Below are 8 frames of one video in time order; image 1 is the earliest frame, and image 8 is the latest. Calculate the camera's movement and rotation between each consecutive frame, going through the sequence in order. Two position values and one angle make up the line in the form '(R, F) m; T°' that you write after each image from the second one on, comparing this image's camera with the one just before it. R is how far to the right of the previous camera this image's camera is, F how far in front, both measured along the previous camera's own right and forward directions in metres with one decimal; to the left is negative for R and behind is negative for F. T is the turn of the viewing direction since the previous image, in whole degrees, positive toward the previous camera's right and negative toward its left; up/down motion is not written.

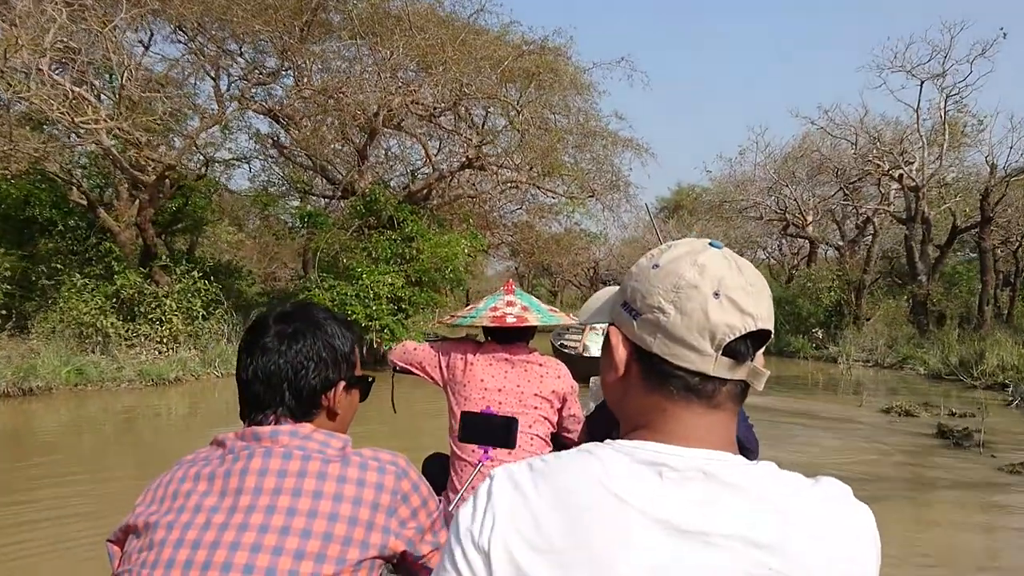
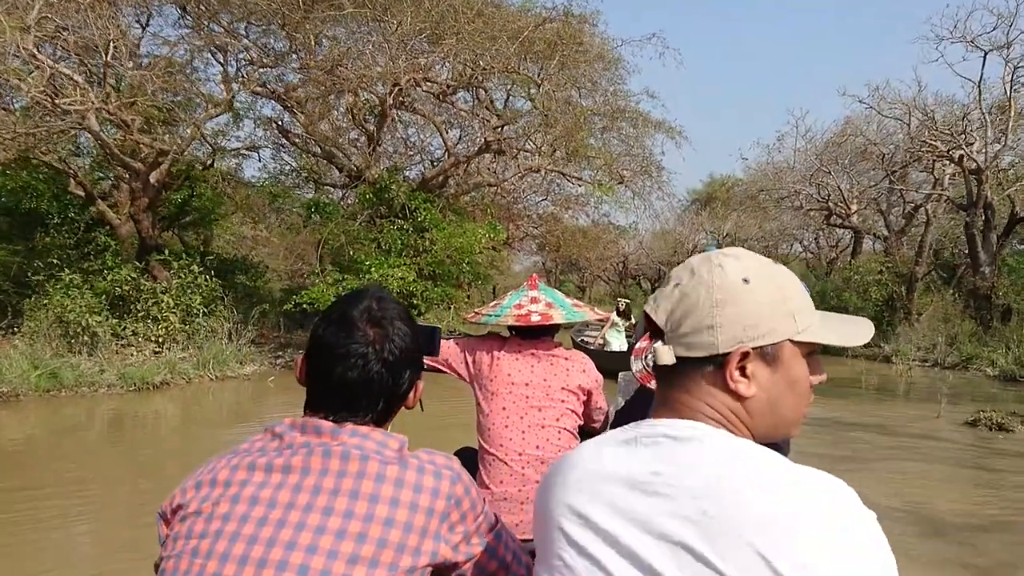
(+0.1, +1.0) m; -2°
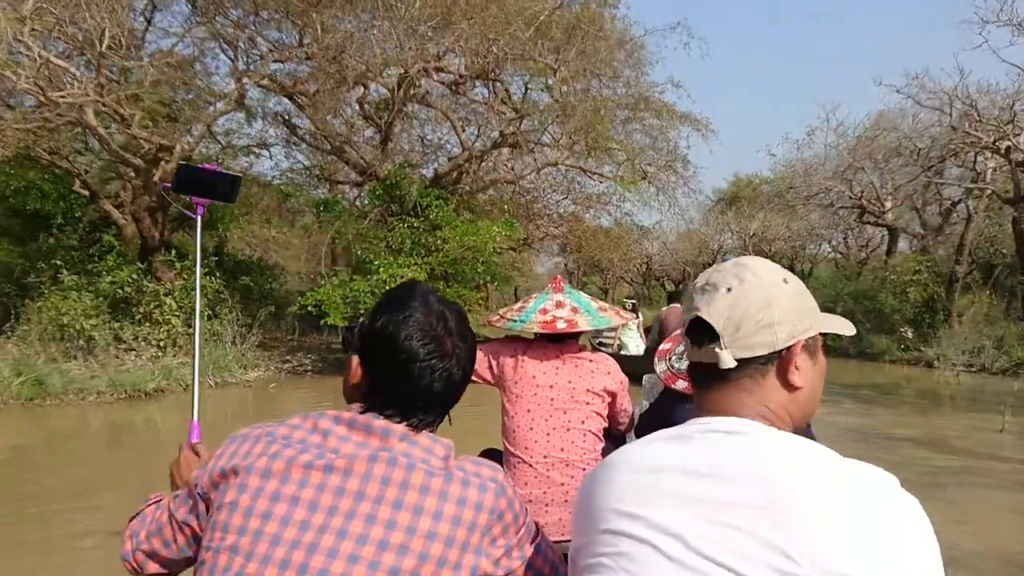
(+0.1, +0.6) m; -2°
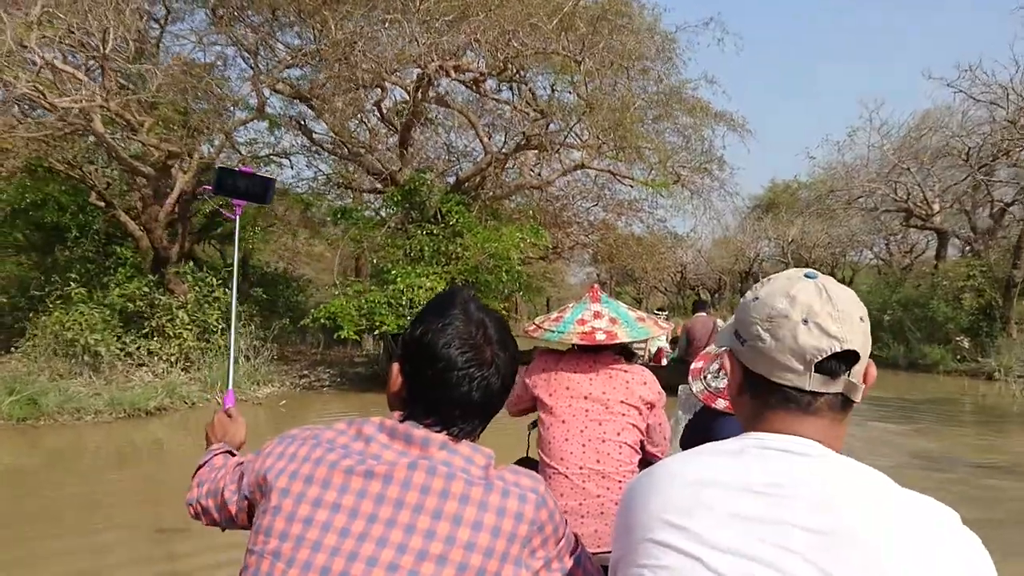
(+0.1, +0.6) m; -2°
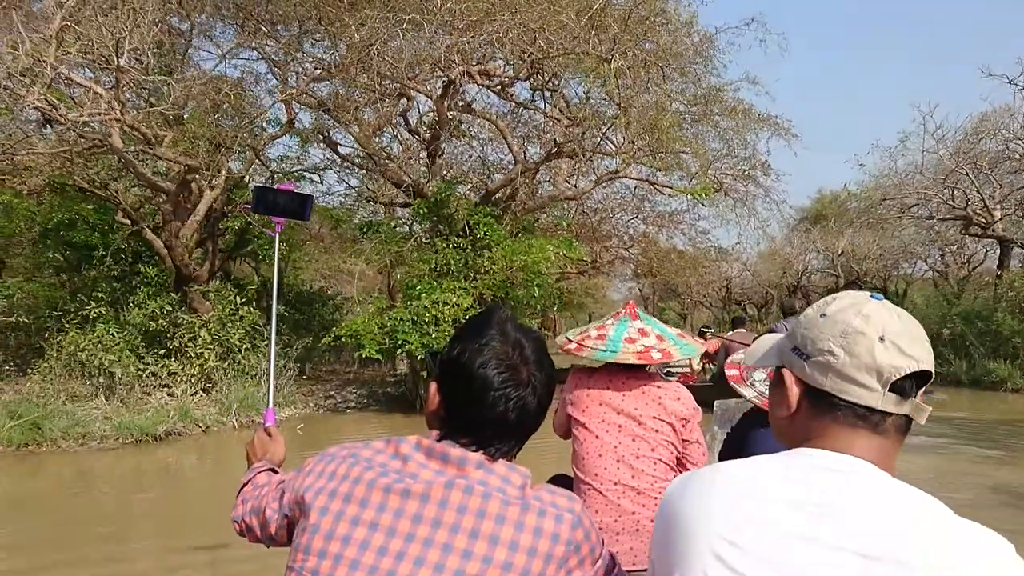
(+0.1, +0.5) m; -3°
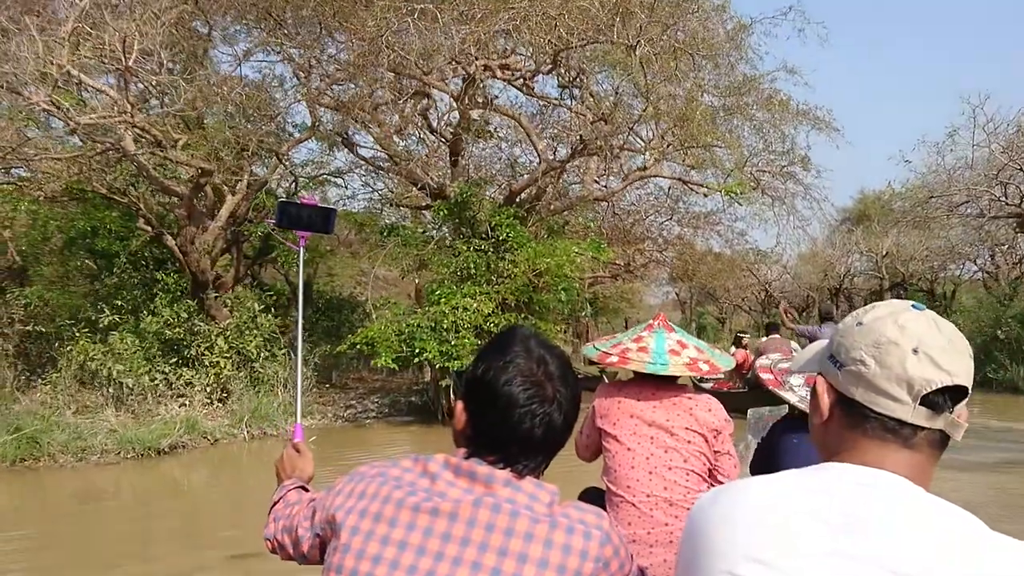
(+0.1, +0.5) m; -3°
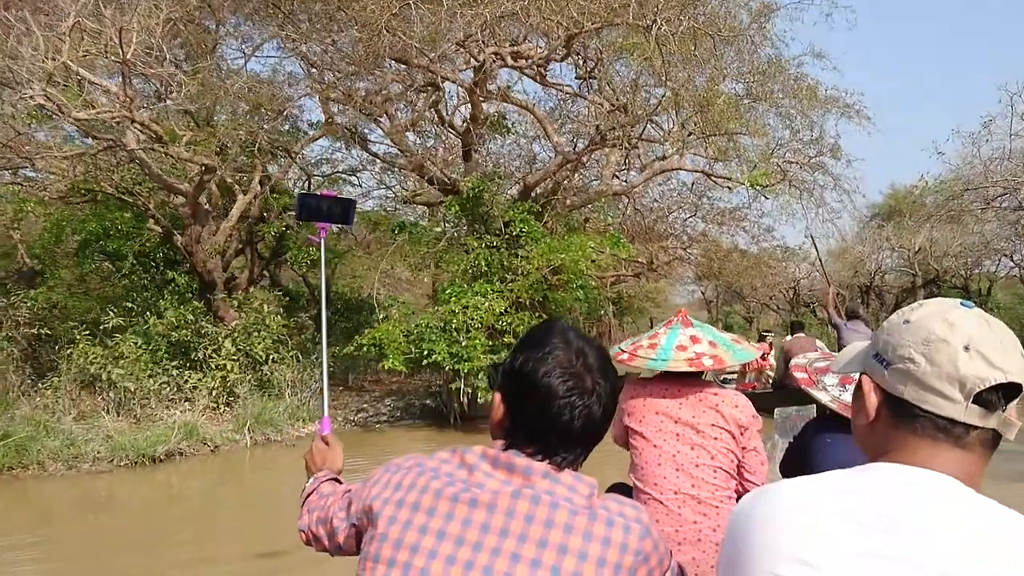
(+0.1, +0.4) m; -2°
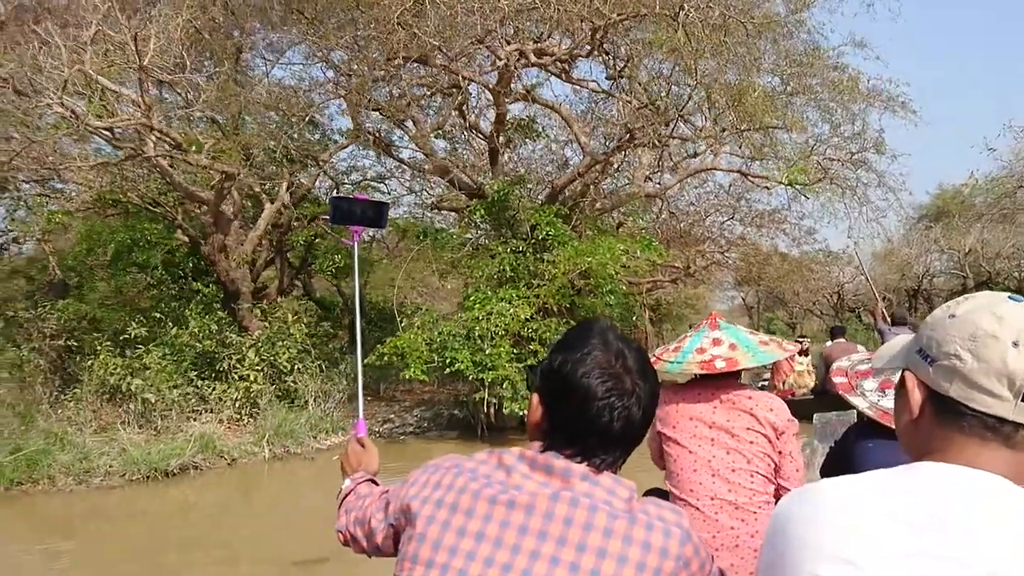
(+0.1, +0.3) m; -3°
